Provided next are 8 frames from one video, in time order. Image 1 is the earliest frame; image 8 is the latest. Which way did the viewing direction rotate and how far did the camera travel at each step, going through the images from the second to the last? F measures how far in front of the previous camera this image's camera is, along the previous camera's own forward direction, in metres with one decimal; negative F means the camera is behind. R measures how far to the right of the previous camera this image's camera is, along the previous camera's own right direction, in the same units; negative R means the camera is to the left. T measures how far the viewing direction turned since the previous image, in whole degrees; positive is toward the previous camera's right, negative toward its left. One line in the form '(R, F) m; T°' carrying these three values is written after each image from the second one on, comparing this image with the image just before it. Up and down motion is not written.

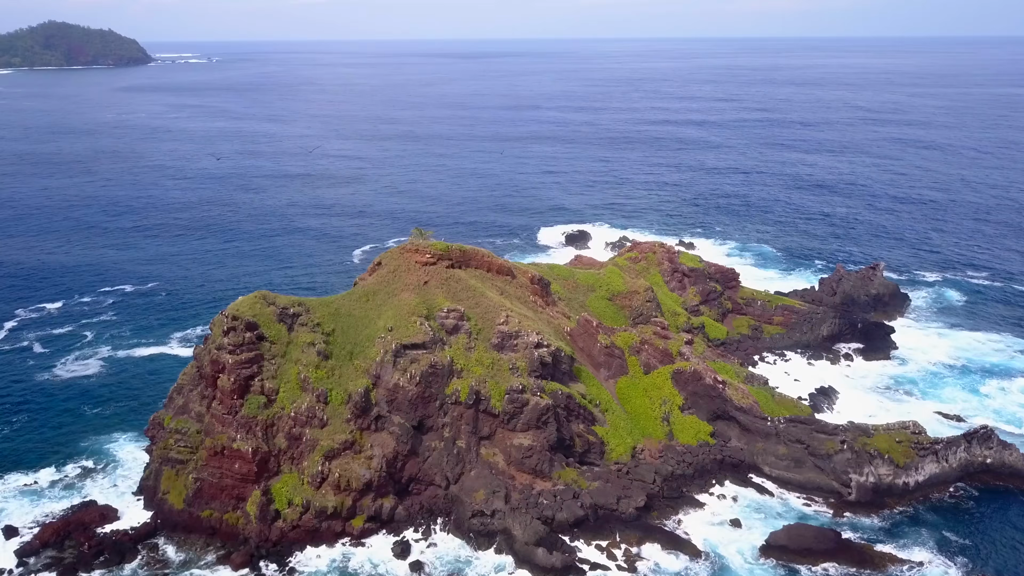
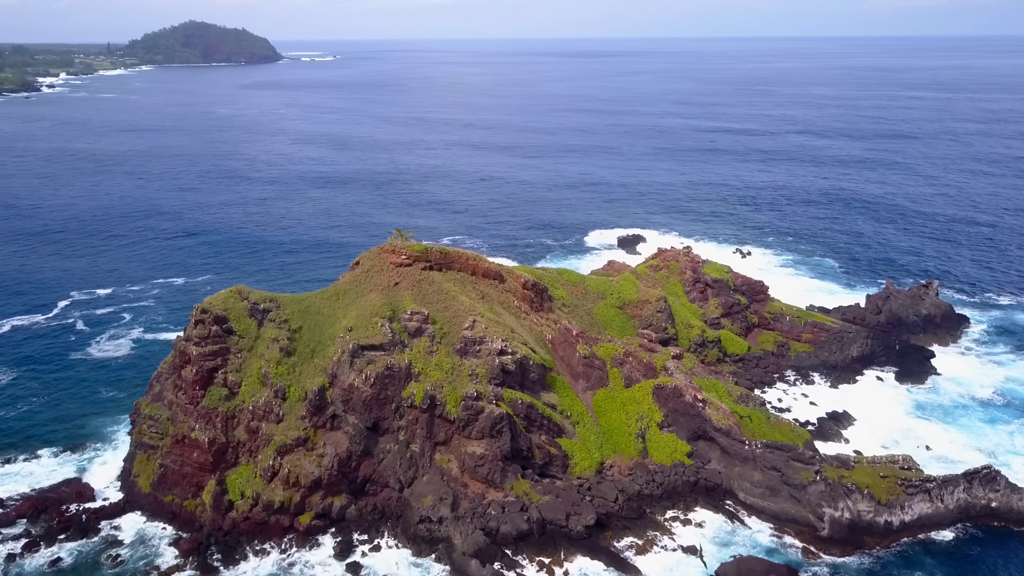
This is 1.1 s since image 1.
(+6.2, +1.1) m; -8°
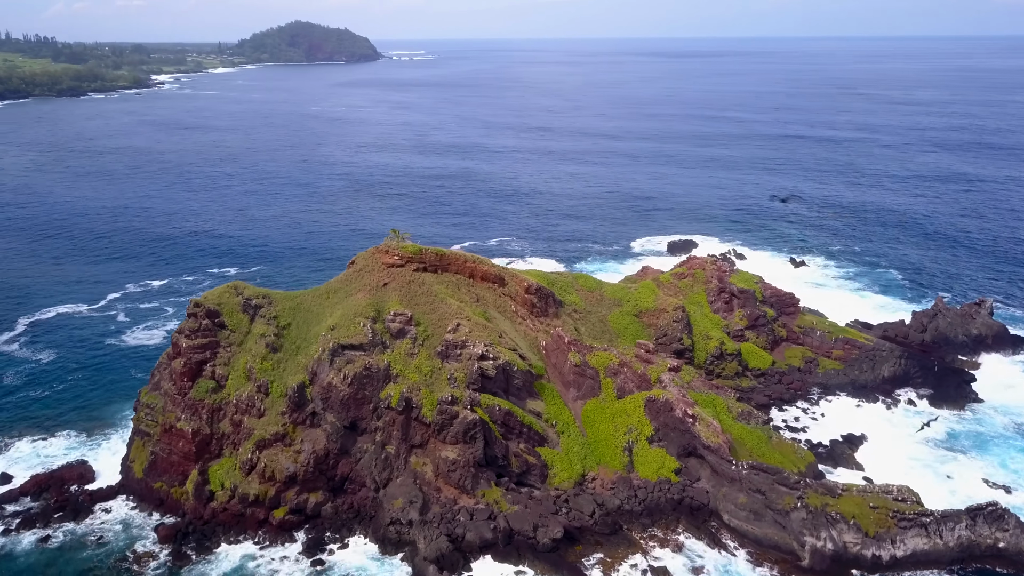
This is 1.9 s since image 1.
(+4.6, +0.8) m; -6°
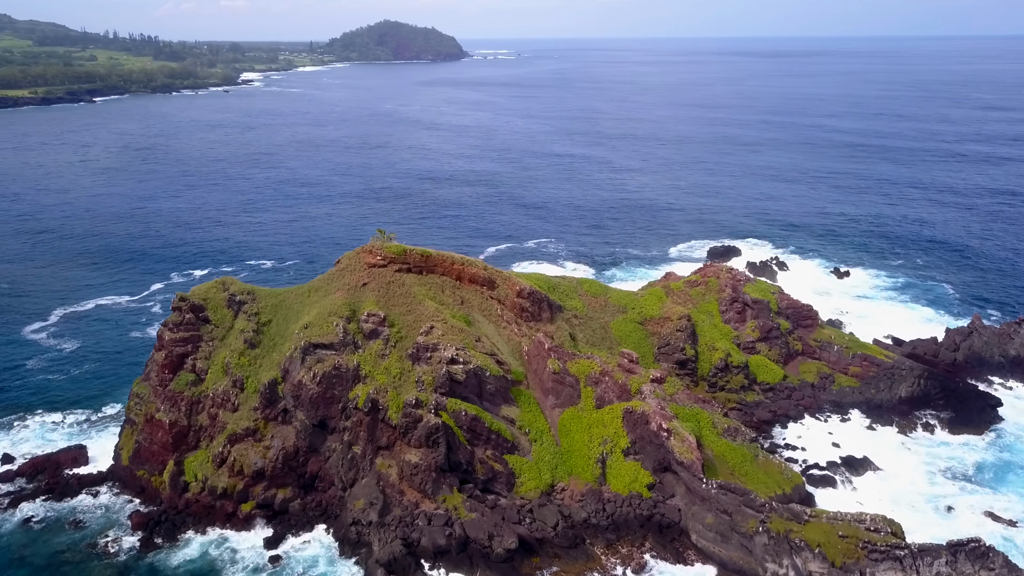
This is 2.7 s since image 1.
(+4.5, +0.8) m; -6°
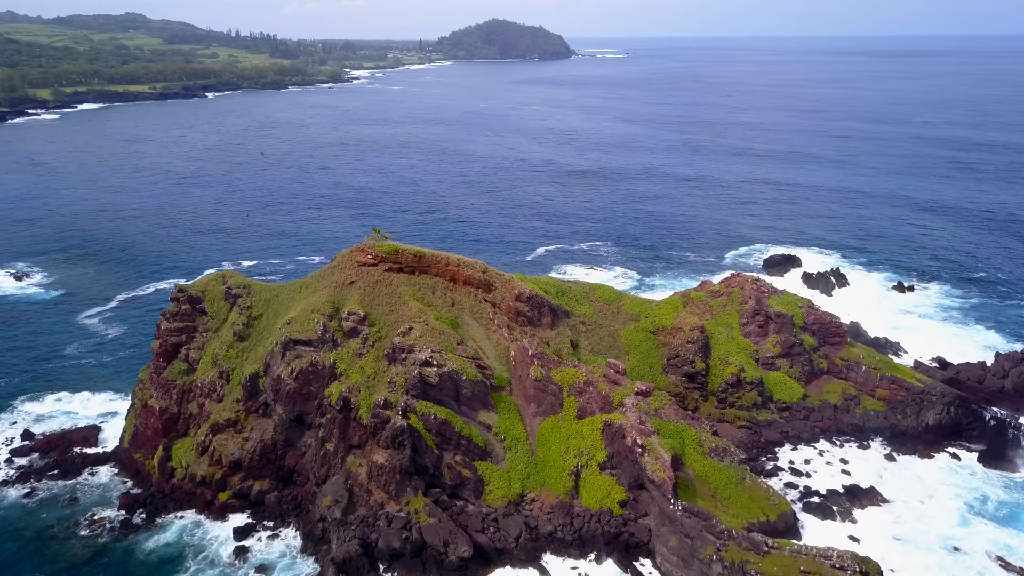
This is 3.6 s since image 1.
(+5.1, +1.0) m; -7°
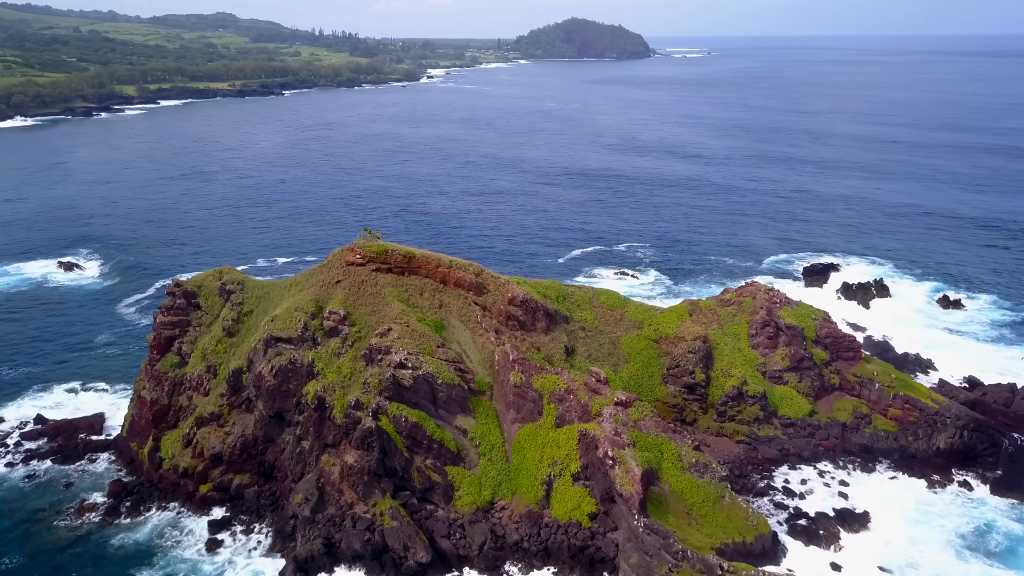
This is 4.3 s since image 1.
(+4.0, +0.7) m; -5°
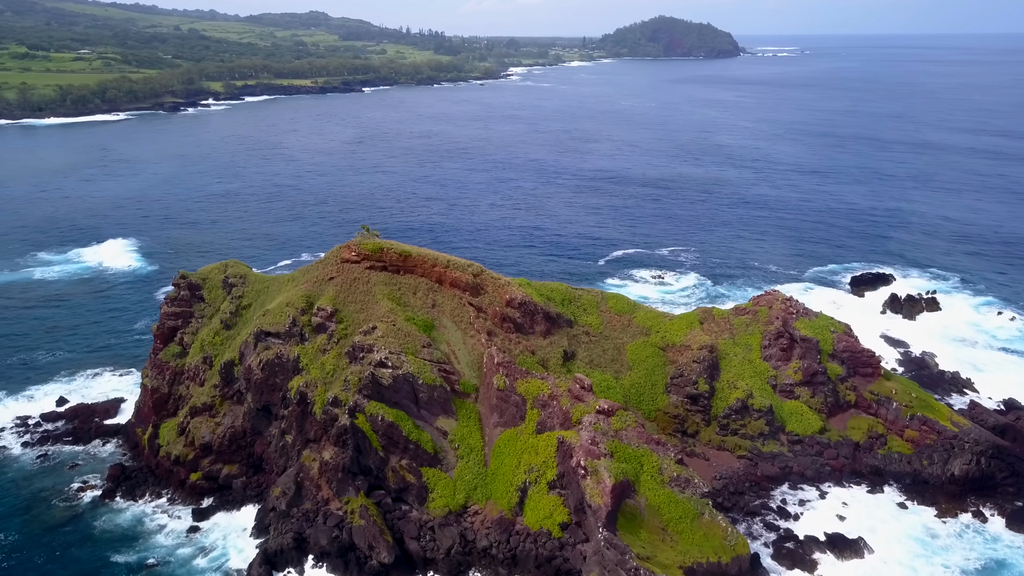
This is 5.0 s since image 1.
(+4.0, +0.7) m; -6°
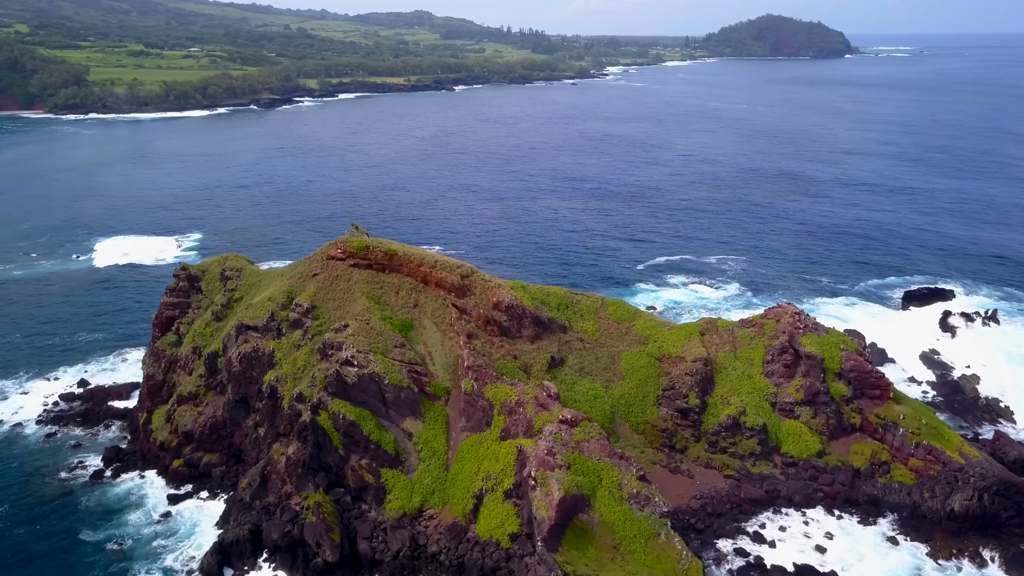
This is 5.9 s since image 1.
(+5.2, +1.0) m; -7°
